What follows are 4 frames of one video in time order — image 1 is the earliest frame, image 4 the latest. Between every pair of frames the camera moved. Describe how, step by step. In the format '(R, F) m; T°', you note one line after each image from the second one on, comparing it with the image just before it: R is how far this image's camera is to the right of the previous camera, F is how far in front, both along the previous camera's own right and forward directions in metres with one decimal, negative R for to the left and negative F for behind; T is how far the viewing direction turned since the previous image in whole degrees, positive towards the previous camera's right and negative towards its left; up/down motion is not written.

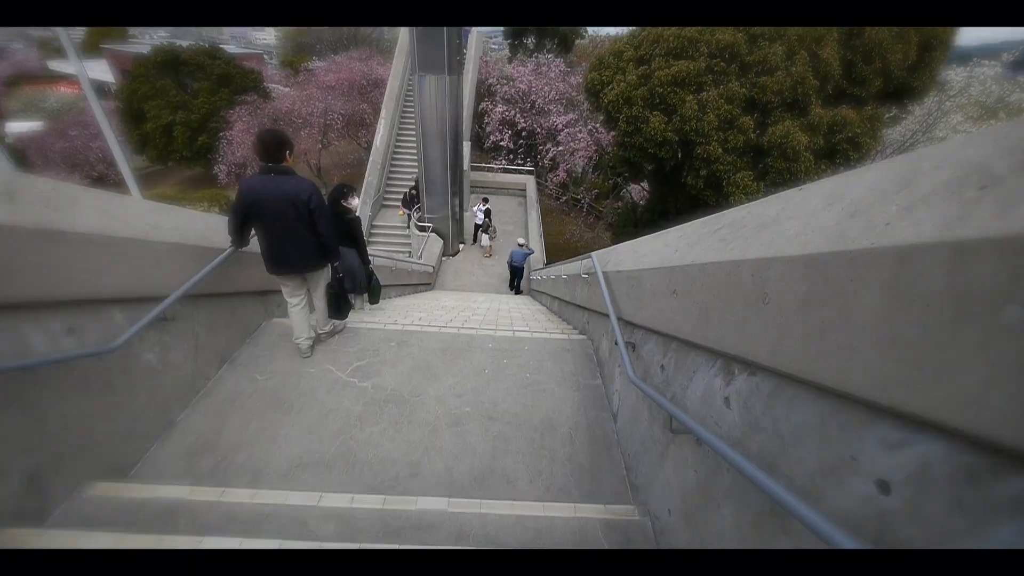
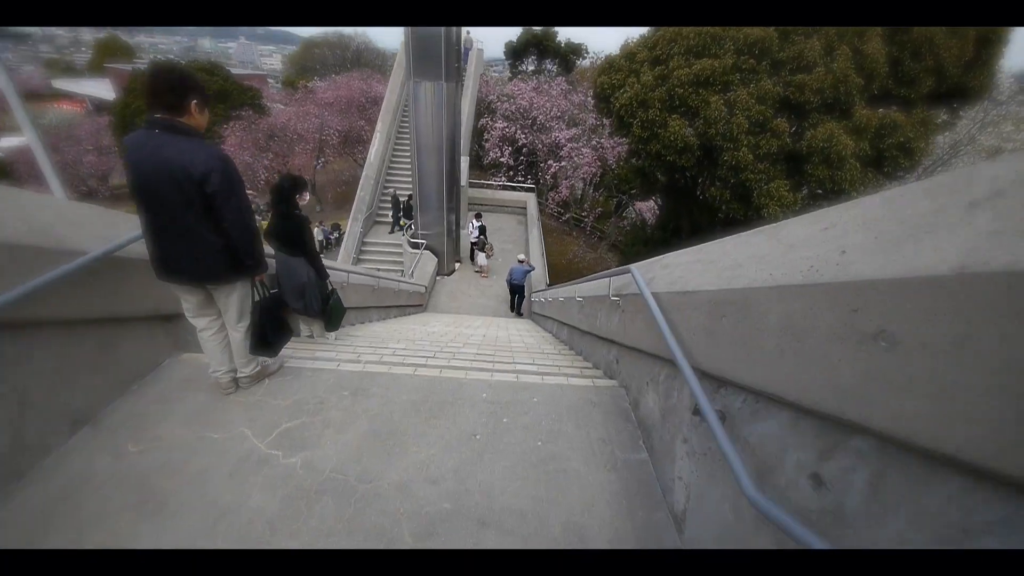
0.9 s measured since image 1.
(0.0, +0.8) m; 0°
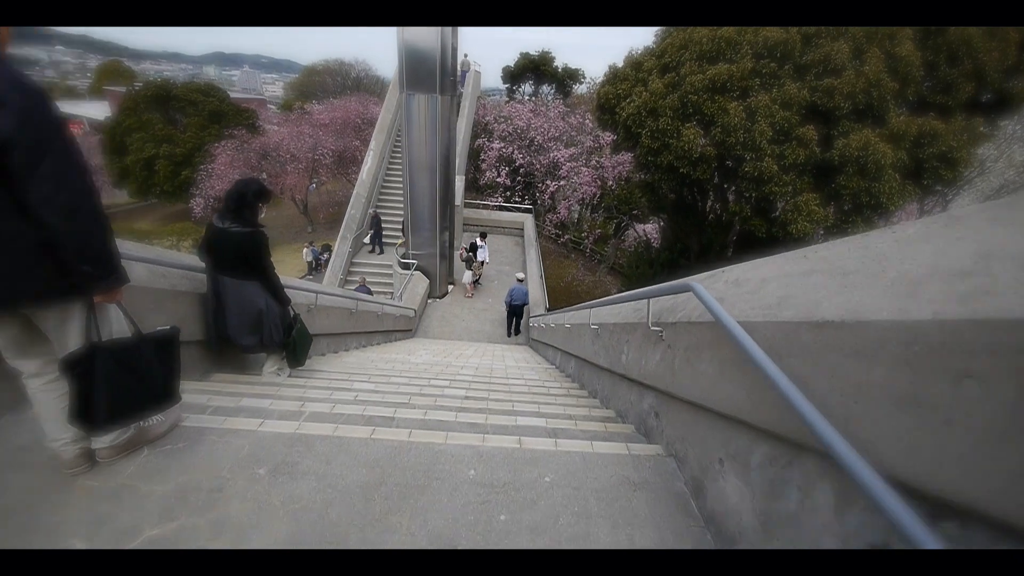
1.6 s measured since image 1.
(0.0, +0.6) m; +1°
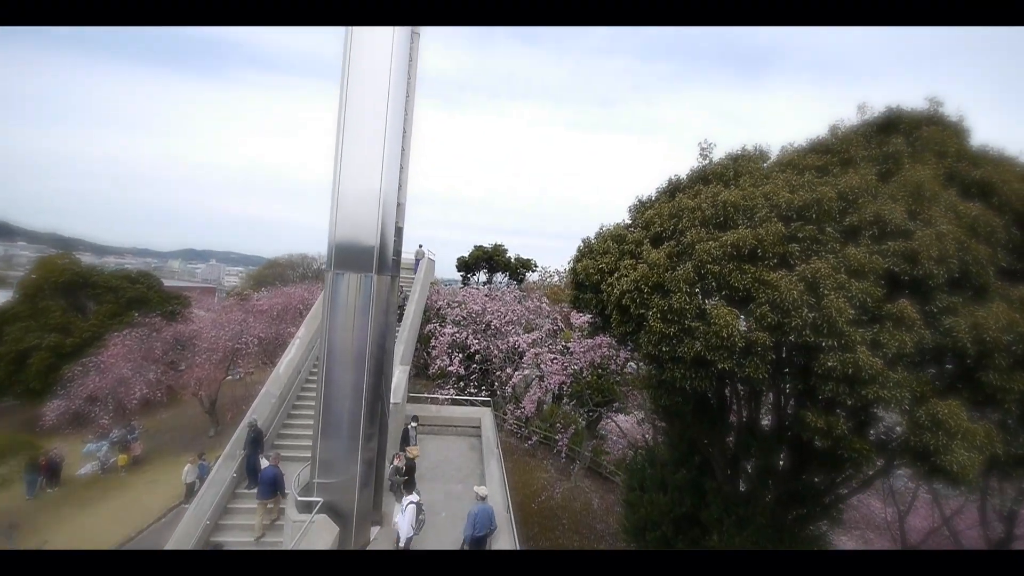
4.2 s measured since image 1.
(0.0, +1.9) m; +7°
